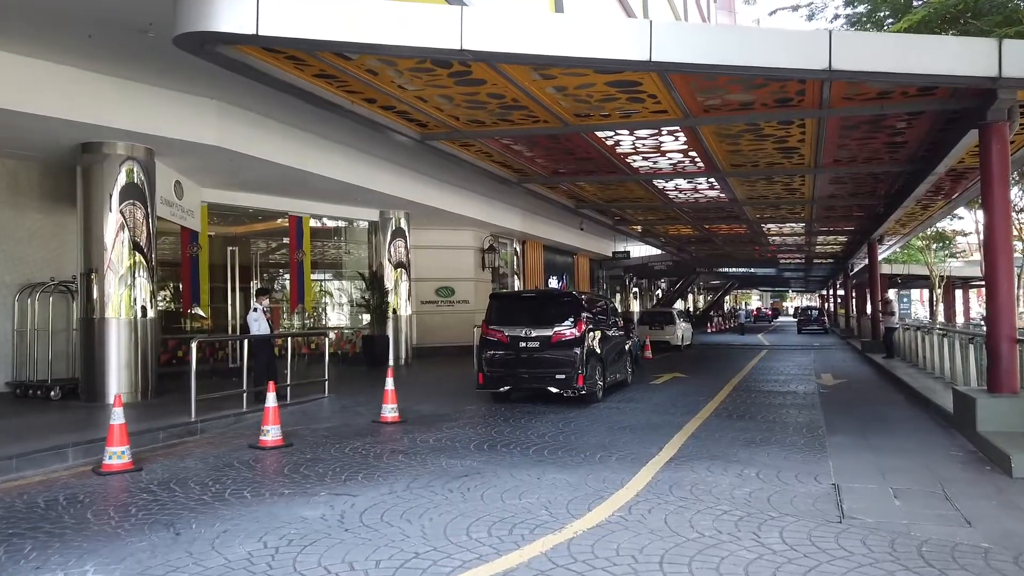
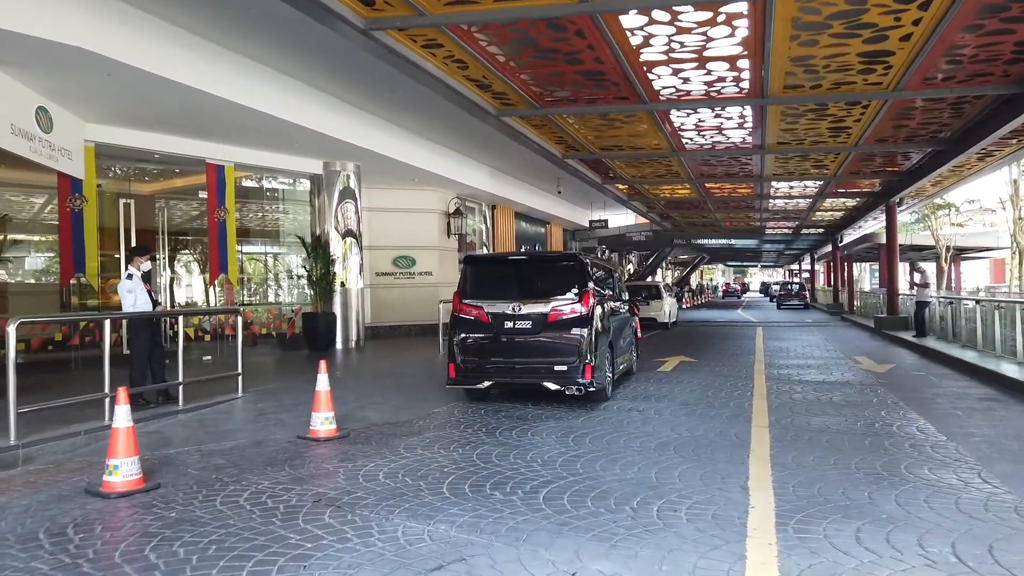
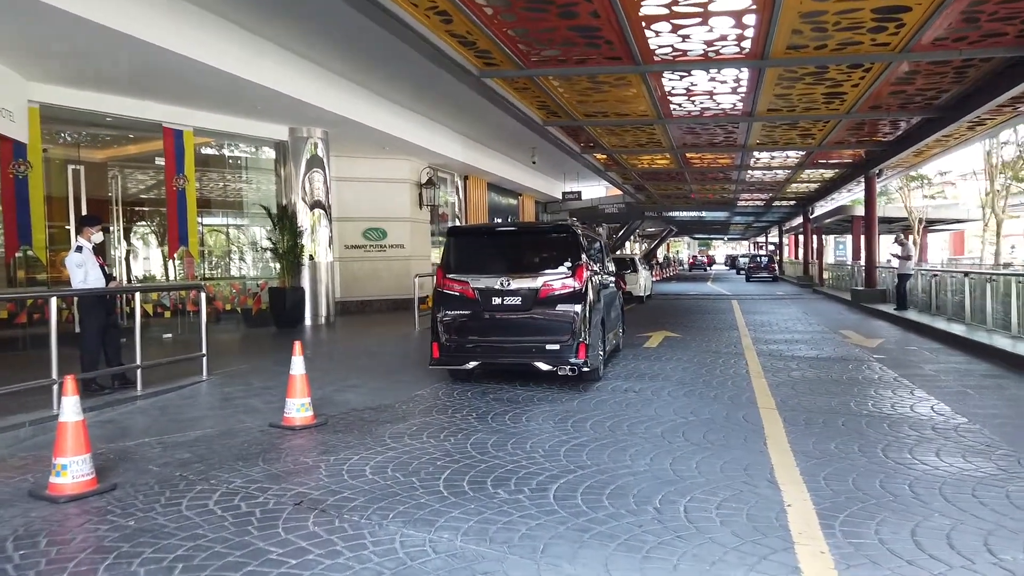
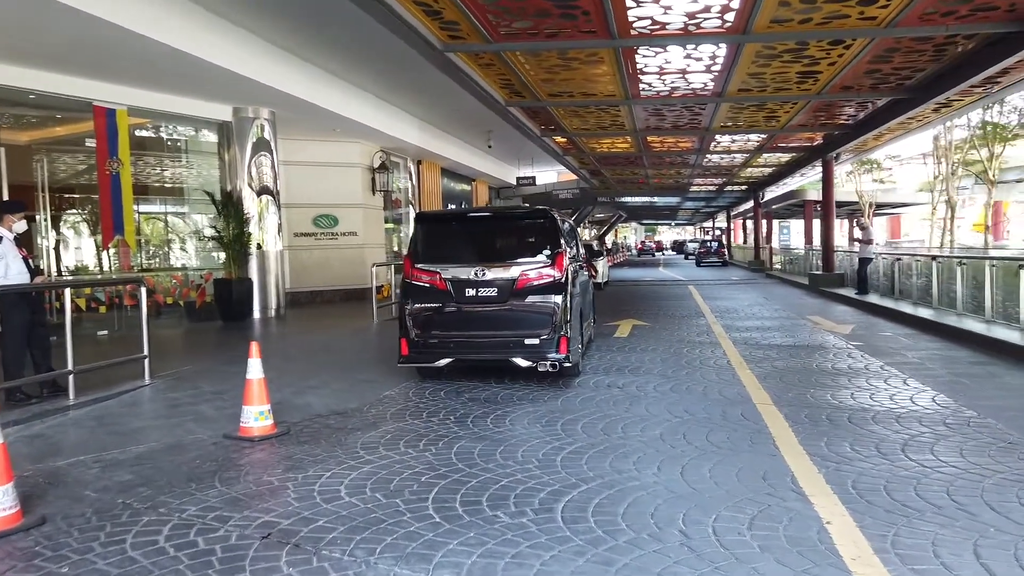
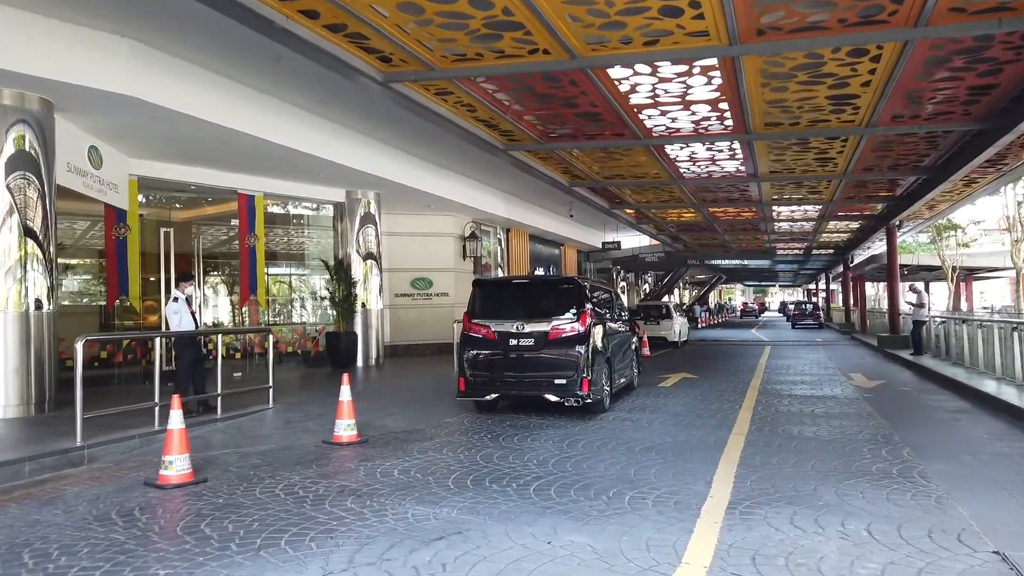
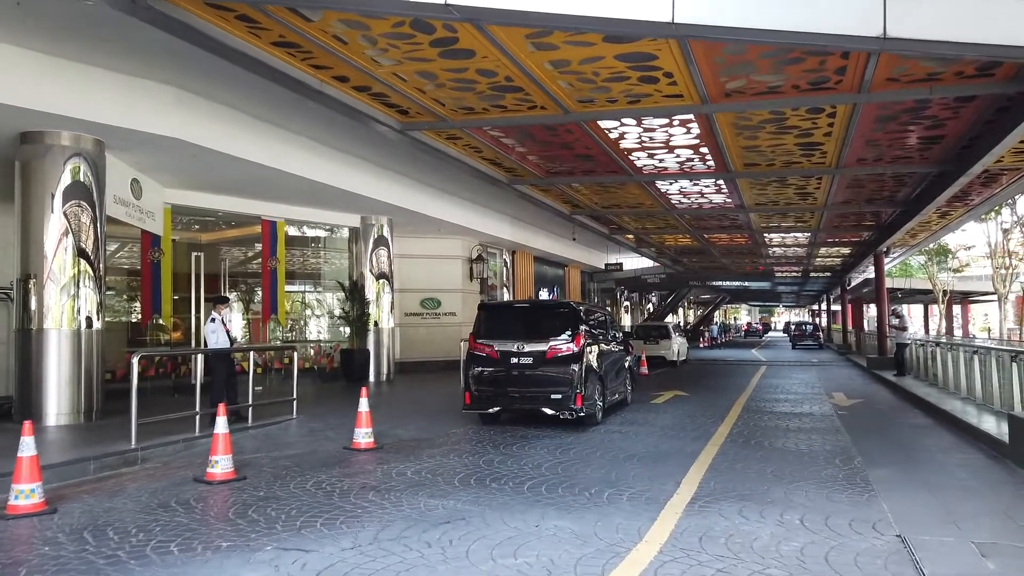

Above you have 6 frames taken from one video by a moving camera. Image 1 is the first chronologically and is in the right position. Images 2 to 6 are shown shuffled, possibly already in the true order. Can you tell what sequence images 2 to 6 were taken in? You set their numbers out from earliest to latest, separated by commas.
6, 5, 2, 3, 4
